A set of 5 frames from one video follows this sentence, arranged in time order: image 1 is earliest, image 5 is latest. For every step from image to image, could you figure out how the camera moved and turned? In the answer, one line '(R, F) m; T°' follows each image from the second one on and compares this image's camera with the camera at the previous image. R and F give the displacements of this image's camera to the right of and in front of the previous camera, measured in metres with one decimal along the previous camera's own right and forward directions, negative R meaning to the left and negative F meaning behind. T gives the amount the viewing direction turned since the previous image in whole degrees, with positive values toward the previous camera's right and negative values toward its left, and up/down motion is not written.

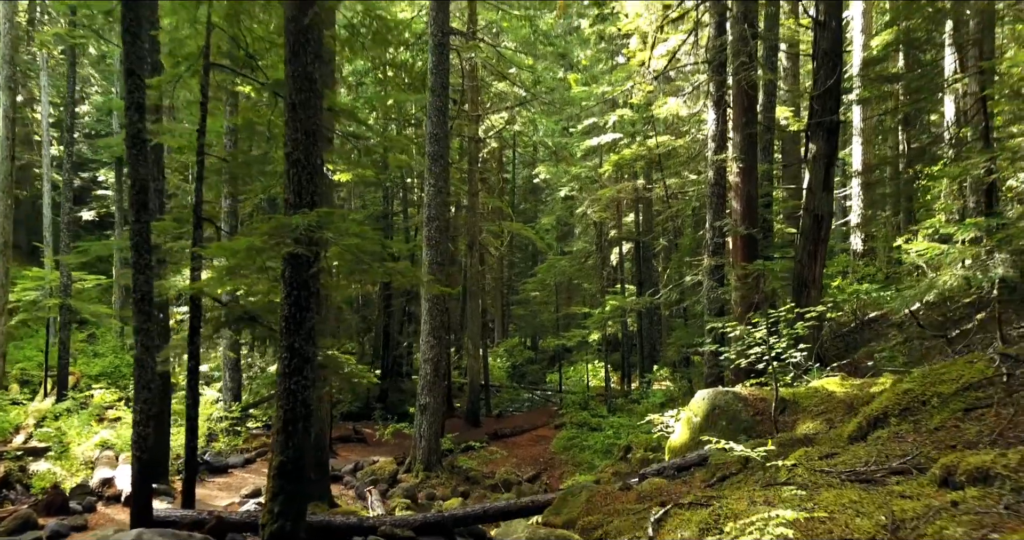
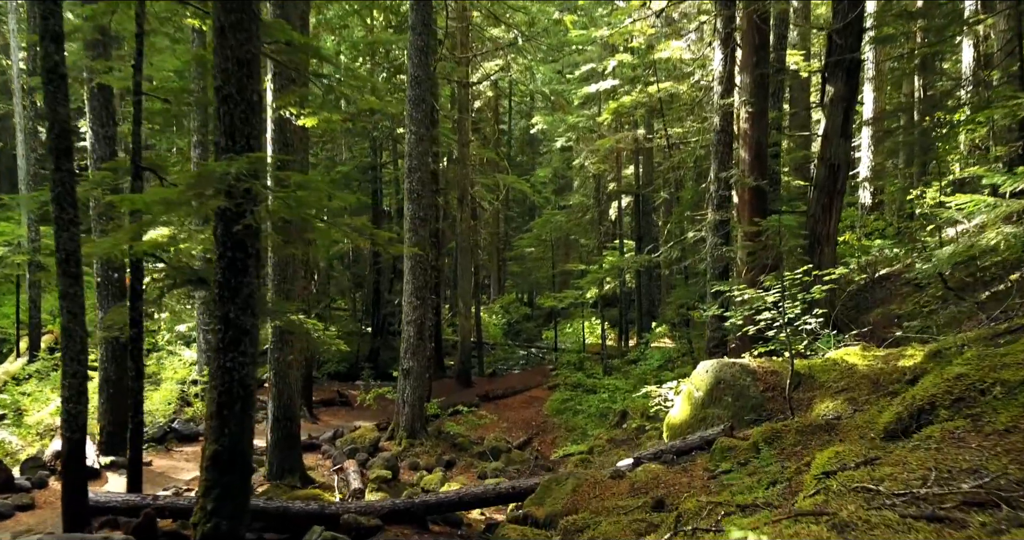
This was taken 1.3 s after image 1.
(+0.2, +0.8) m; 0°
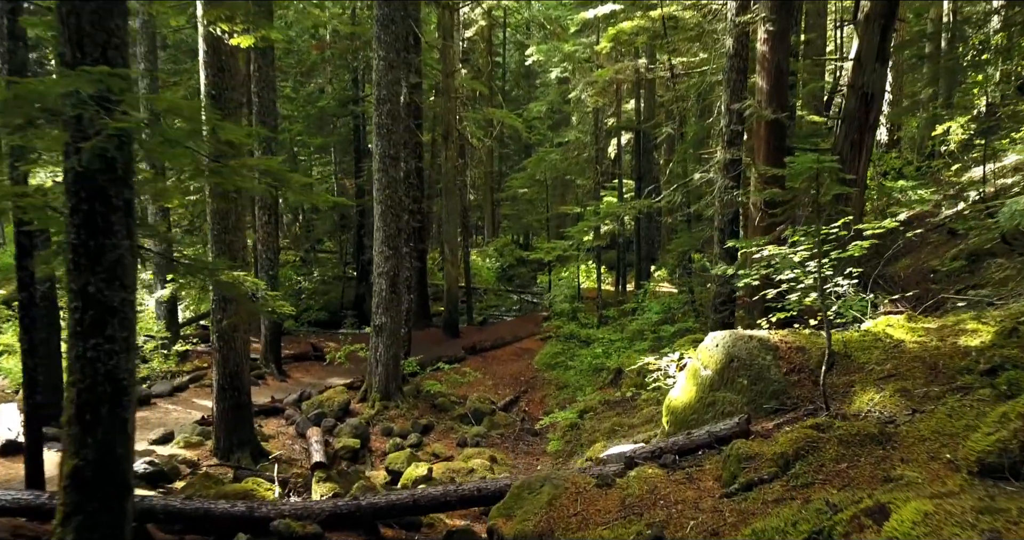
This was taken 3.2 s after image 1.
(+0.2, +1.1) m; 0°
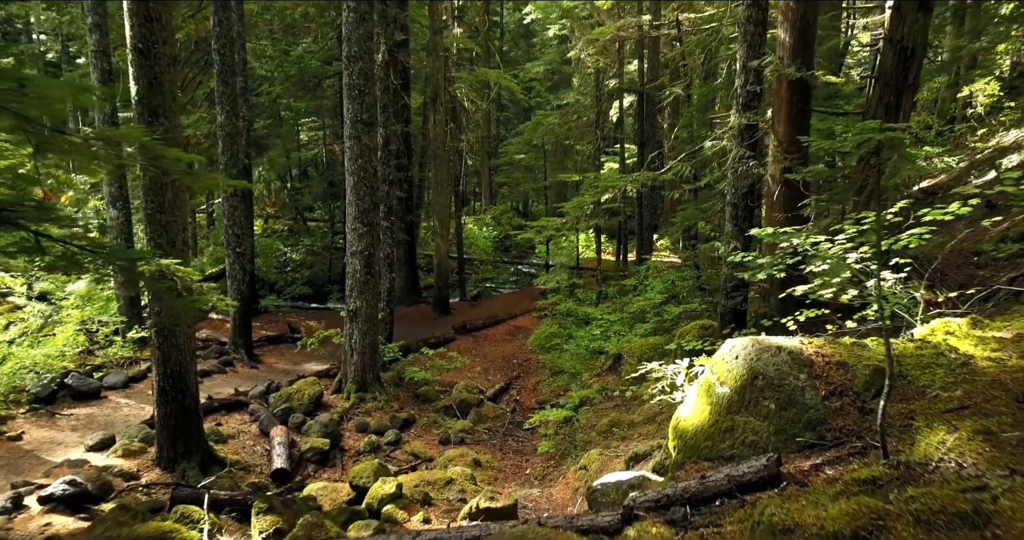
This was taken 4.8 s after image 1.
(+0.2, +0.9) m; 0°
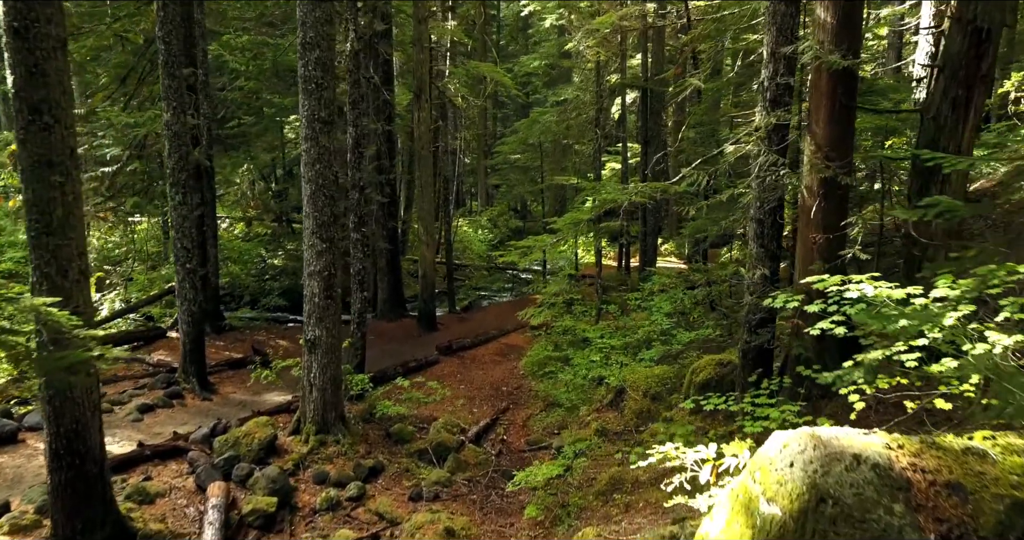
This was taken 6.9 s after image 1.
(+0.2, +1.2) m; 0°
